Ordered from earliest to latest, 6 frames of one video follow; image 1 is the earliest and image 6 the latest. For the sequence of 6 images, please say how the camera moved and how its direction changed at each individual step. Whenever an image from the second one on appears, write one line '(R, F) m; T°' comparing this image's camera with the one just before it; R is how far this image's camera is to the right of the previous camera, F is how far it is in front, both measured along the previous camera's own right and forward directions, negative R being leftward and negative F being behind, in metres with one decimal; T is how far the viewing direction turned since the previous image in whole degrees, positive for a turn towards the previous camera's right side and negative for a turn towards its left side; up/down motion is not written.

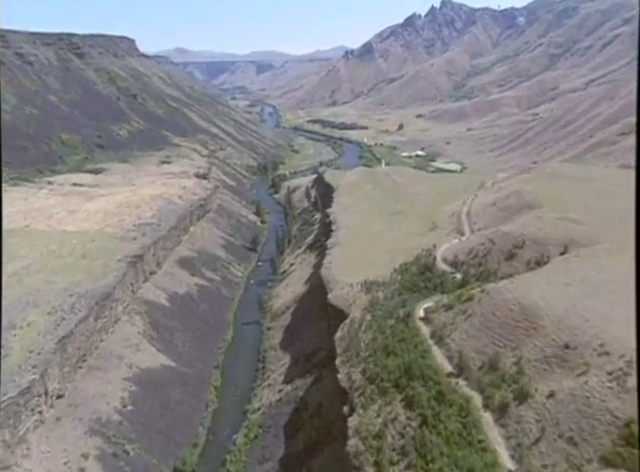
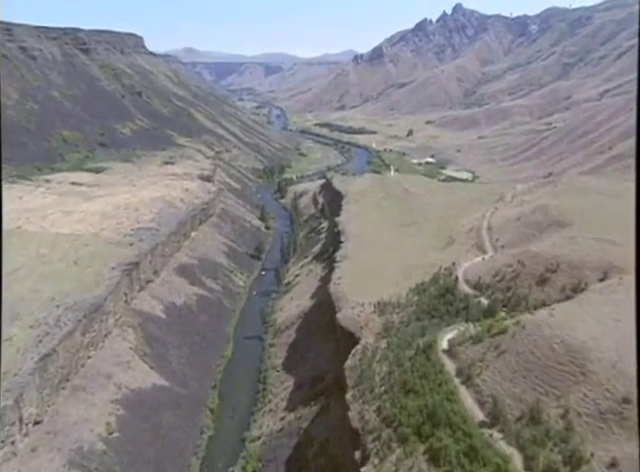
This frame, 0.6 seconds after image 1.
(-0.3, +2.5) m; 0°
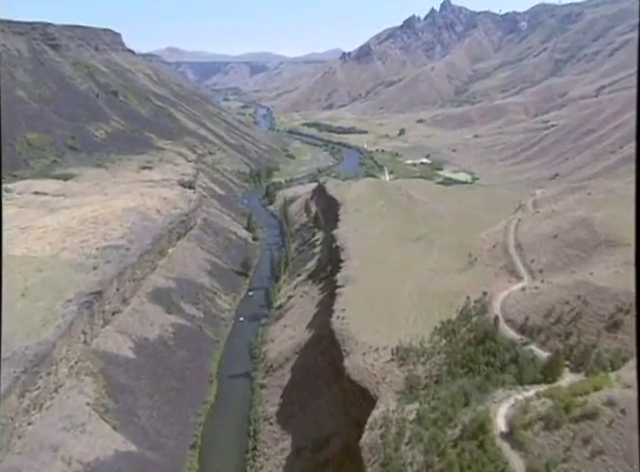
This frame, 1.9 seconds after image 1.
(-0.5, +5.5) m; +1°
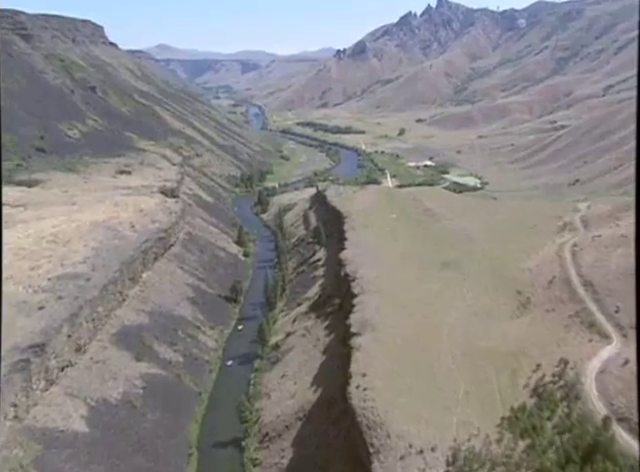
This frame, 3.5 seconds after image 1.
(-0.7, +6.7) m; +1°
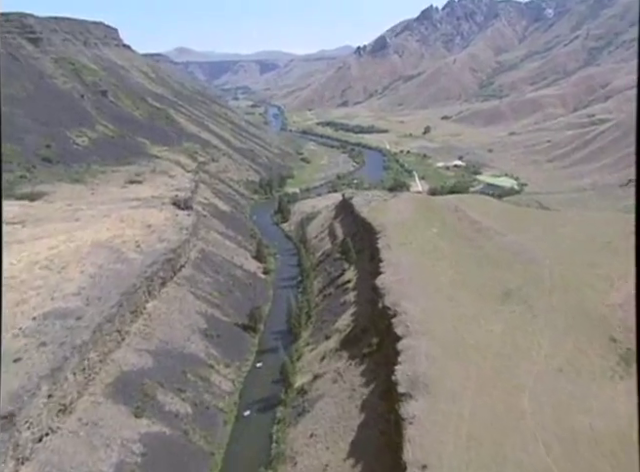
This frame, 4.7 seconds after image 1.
(-0.5, +4.9) m; -2°
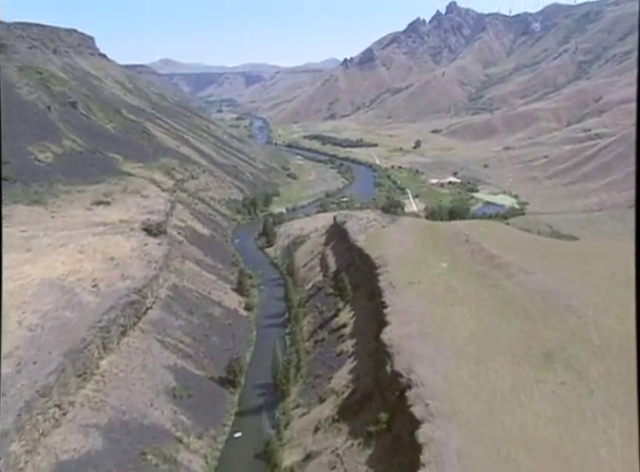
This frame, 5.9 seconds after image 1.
(-0.3, +5.2) m; +1°
